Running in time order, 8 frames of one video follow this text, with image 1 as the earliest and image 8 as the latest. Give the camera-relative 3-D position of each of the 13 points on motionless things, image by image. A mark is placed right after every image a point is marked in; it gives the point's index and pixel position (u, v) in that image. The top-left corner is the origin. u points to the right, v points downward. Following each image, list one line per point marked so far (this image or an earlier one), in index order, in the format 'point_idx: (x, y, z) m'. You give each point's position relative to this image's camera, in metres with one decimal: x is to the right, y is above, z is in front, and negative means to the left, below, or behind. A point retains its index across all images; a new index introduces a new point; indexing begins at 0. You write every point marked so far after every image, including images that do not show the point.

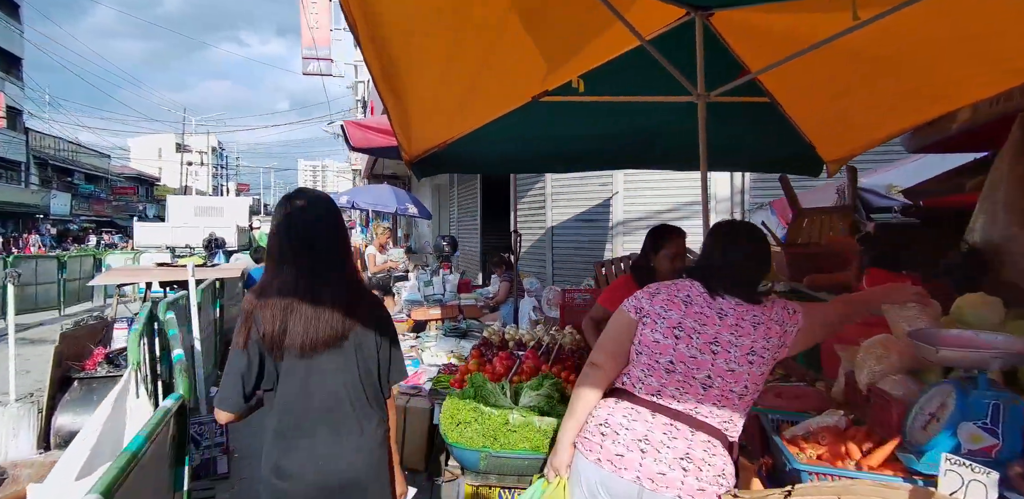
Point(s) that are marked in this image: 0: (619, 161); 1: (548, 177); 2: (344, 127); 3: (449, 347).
0: (+1.0, +0.8, +4.5) m
1: (+0.5, +1.1, +7.1) m
2: (-1.3, +1.0, +3.7) m
3: (-0.6, -0.9, +4.6) m
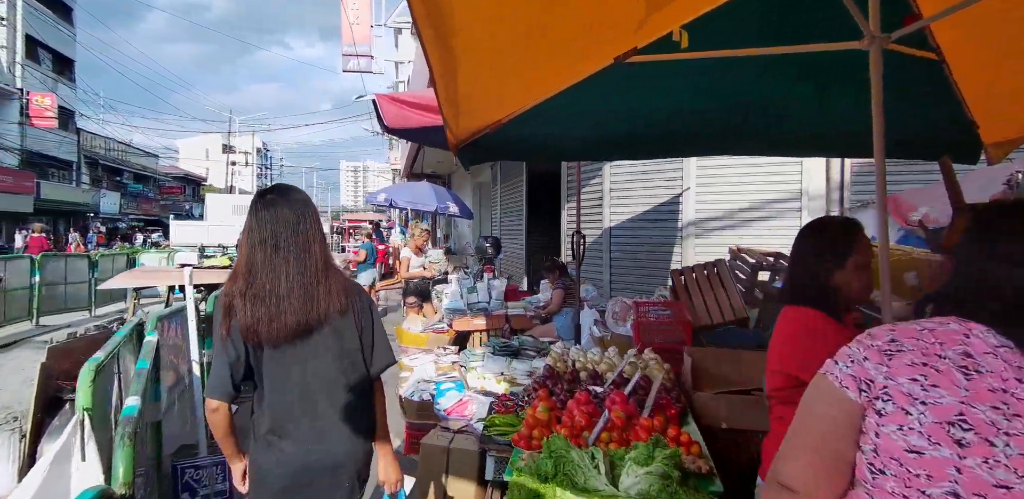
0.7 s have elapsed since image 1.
0: (+1.5, +0.8, +3.7) m
1: (+1.2, +1.1, +6.3) m
2: (-0.9, +0.9, +3.0) m
3: (-0.1, -1.0, +3.8) m
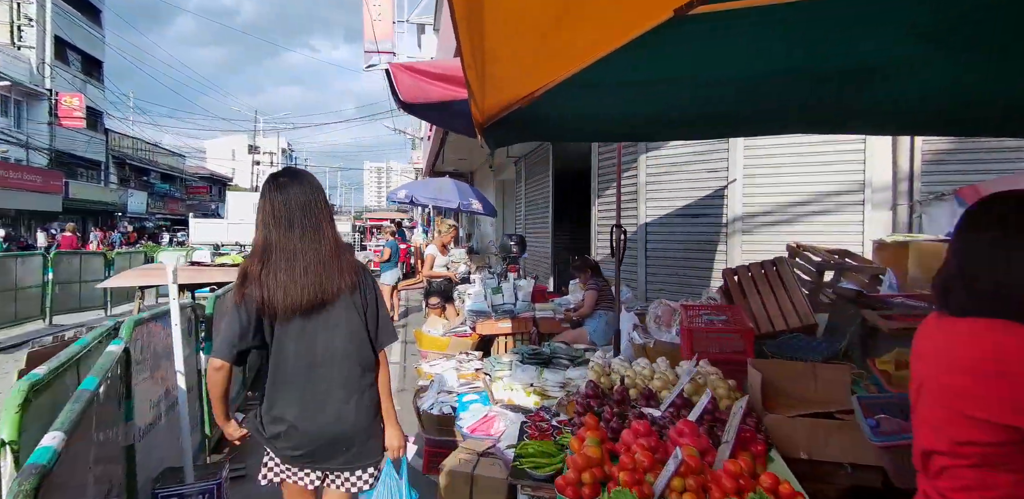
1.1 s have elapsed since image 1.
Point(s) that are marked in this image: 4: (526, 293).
0: (+1.7, +0.8, +3.2) m
1: (+1.6, +1.1, +5.8) m
2: (-0.7, +1.0, +2.6) m
3: (+0.1, -0.9, +3.4) m
4: (+0.2, -0.5, +5.6) m
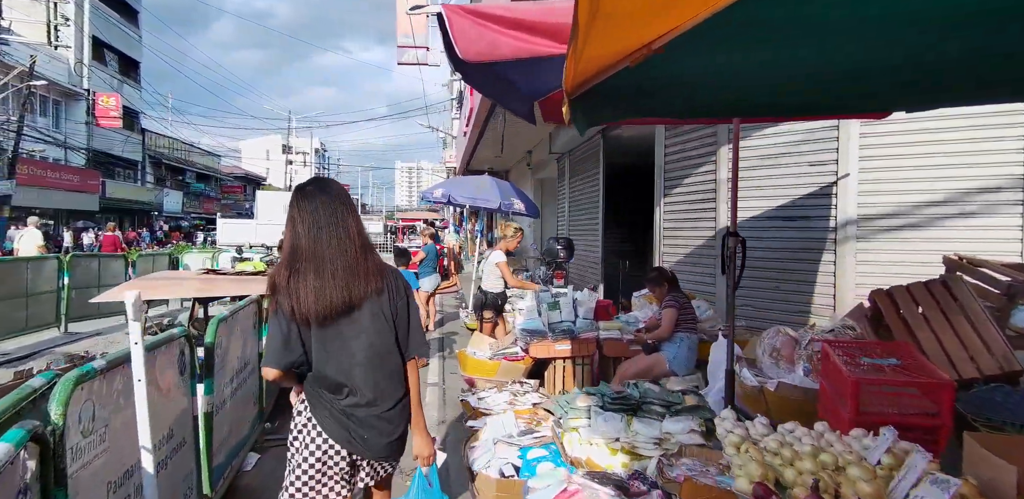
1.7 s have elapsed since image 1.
0: (+2.2, +0.7, +2.3) m
1: (+2.2, +1.0, +4.9) m
2: (-0.3, +0.9, +1.9) m
3: (+0.6, -1.0, +2.6) m
4: (+0.7, -0.6, +4.7) m
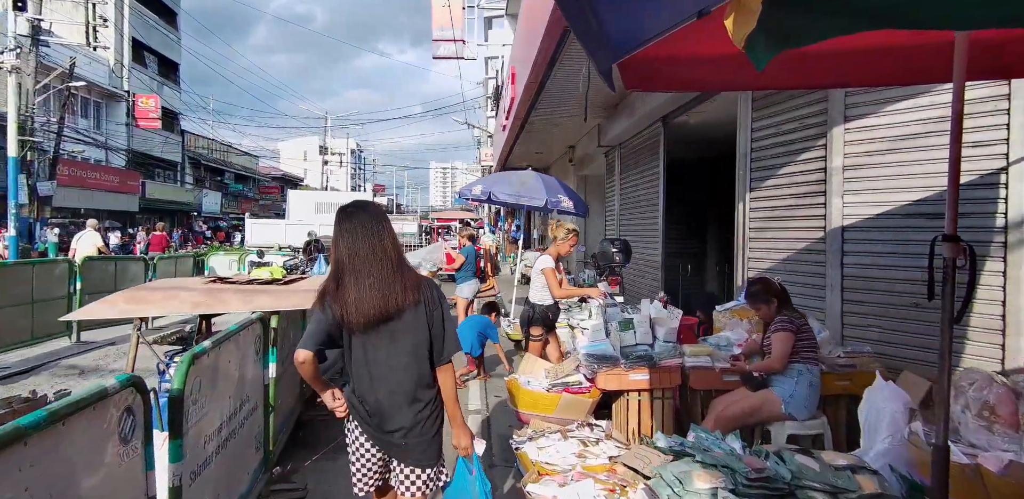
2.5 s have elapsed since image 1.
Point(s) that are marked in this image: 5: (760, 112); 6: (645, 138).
0: (+2.5, +0.7, +1.3) m
1: (+2.6, +1.0, +3.9) m
2: (0.0, +0.9, +1.1) m
3: (+0.9, -1.0, +1.7) m
4: (+1.2, -0.6, +3.9) m
5: (+2.4, +1.3, +4.6) m
6: (+2.1, +1.8, +7.6) m
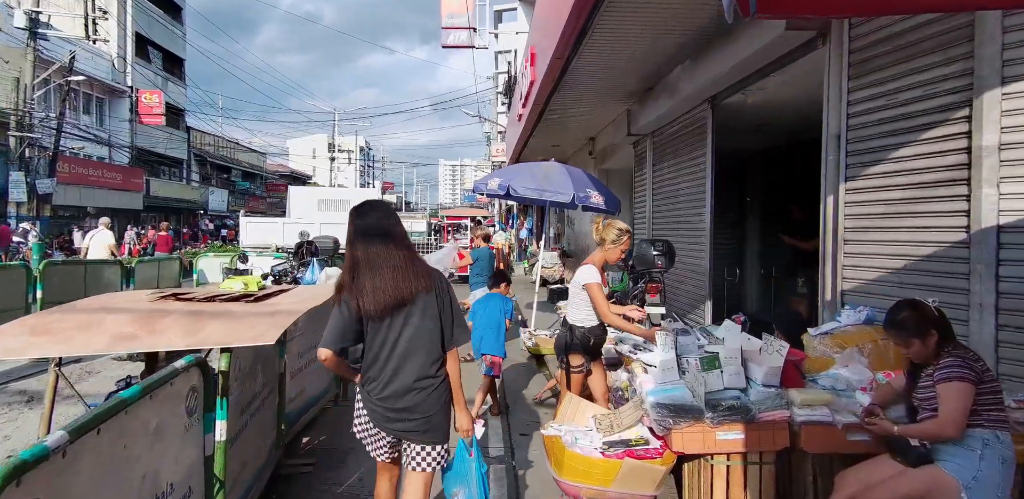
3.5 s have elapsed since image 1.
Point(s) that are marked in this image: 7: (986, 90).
0: (+2.7, +0.6, +0.3) m
1: (+2.9, +0.9, +2.9) m
2: (+0.2, +0.8, +0.1) m
3: (+1.1, -1.1, +0.8) m
4: (+1.4, -0.7, +2.9) m
5: (+2.6, +1.3, +3.6) m
6: (+2.4, +1.8, +6.6) m
7: (+2.8, +1.0, +2.8) m
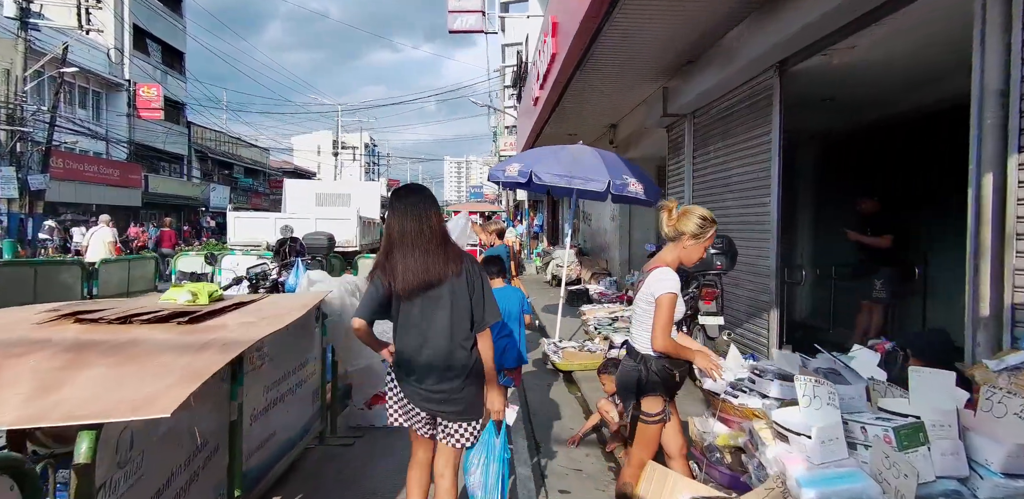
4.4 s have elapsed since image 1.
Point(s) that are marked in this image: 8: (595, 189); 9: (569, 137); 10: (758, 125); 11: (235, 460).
0: (+2.9, +0.6, -0.7) m
1: (+3.1, +0.9, +1.9) m
2: (+0.4, +0.8, -0.9) m
3: (+1.3, -1.1, -0.2) m
4: (+1.7, -0.7, +1.9) m
5: (+2.9, +1.3, +2.6) m
6: (+2.7, +1.8, +5.6) m
7: (+3.0, +1.0, +1.8) m
8: (+0.9, +0.7, +5.3) m
9: (+1.4, +3.0, +12.2) m
10: (+2.7, +1.4, +5.3) m
11: (-1.4, -1.1, +2.4) m
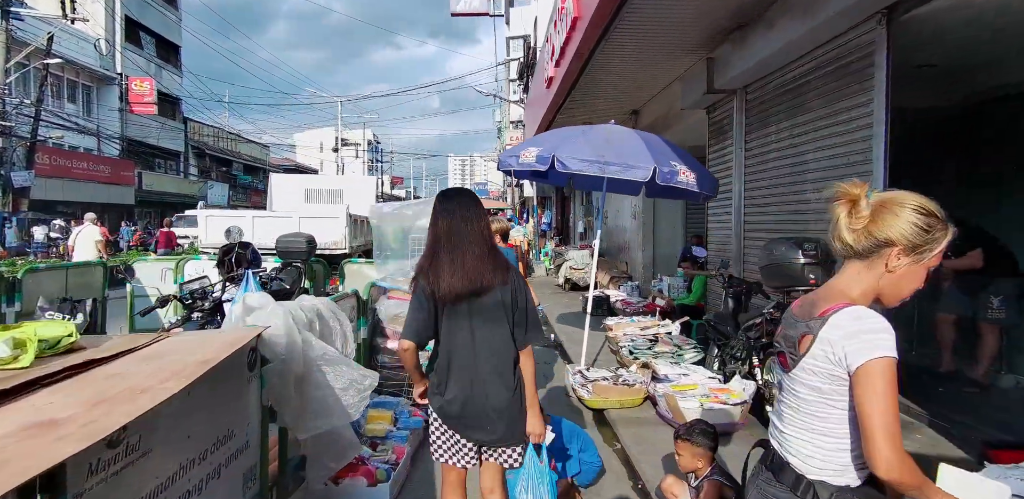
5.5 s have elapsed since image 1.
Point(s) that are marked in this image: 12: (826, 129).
0: (+3.0, +0.5, -1.9) m
1: (+3.2, +0.9, +0.7) m
2: (+0.5, +0.7, -2.1) m
3: (+1.4, -1.2, -1.4) m
4: (+1.8, -0.7, +0.7) m
5: (+3.0, +1.2, +1.3) m
6: (+2.9, +1.7, +4.4) m
7: (+3.2, +0.9, +0.6) m
8: (+1.1, +0.6, +4.1) m
9: (+1.6, +2.9, +11.0) m
10: (+2.9, +1.3, +4.1) m
11: (-1.3, -1.1, +1.3) m
12: (+2.8, +1.1, +4.3) m
